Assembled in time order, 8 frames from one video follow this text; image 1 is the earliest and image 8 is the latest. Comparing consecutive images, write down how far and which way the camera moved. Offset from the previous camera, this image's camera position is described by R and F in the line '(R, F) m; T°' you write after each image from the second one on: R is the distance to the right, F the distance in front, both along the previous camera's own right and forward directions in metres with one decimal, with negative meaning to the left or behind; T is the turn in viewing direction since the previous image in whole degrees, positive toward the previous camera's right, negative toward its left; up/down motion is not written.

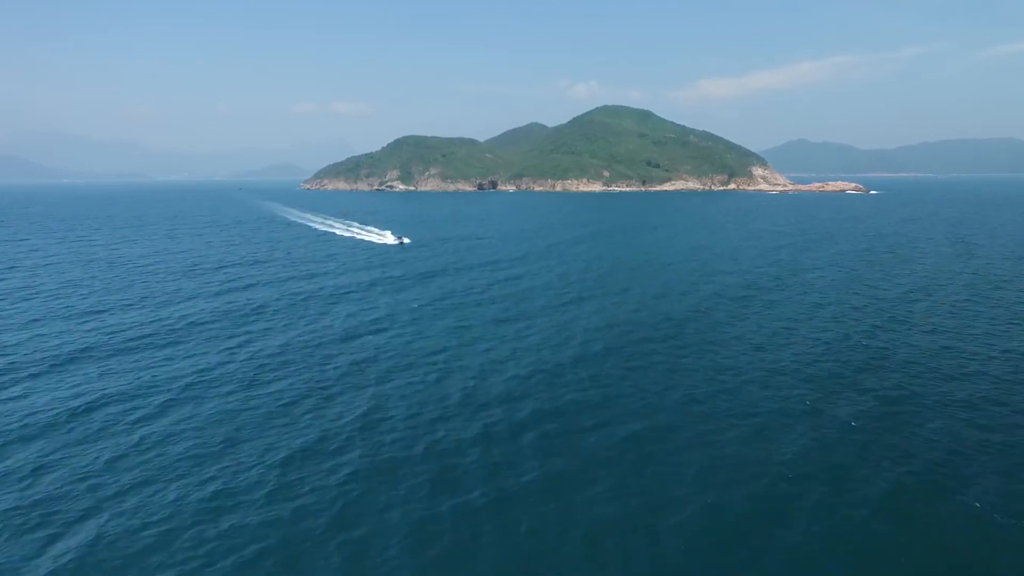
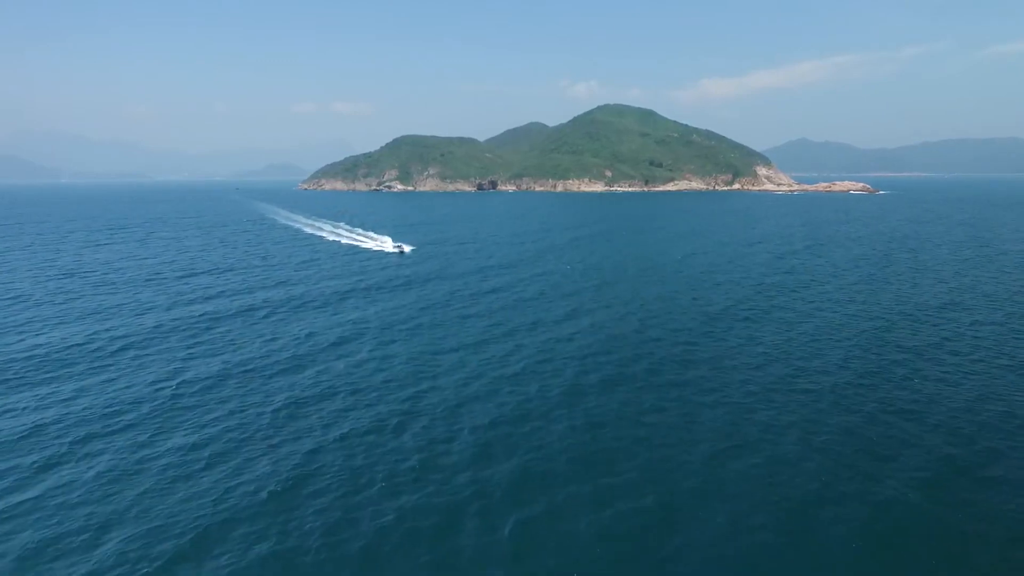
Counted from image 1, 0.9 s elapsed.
(+1.4, +9.9) m; 0°
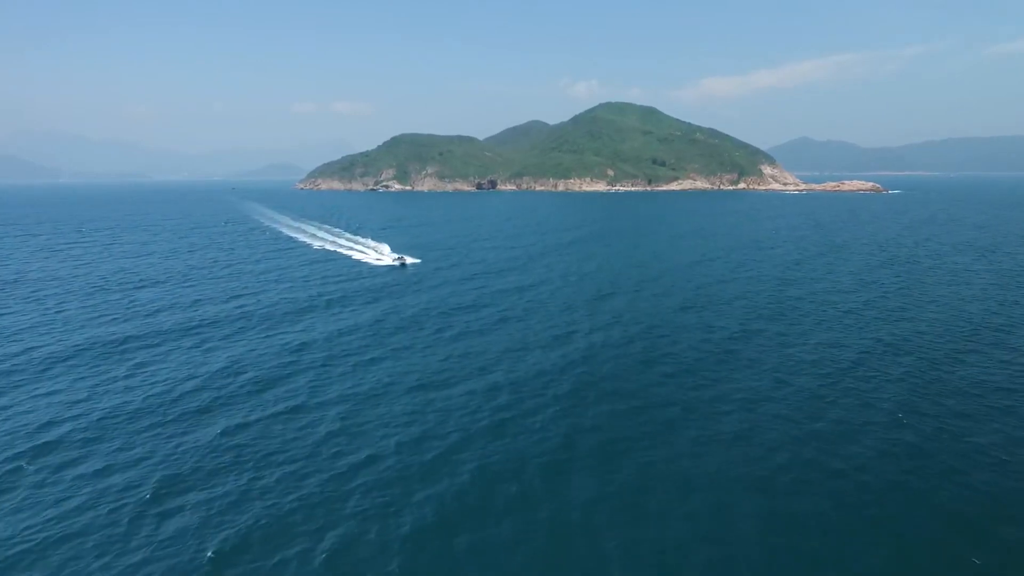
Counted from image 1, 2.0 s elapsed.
(+1.8, +12.9) m; 0°
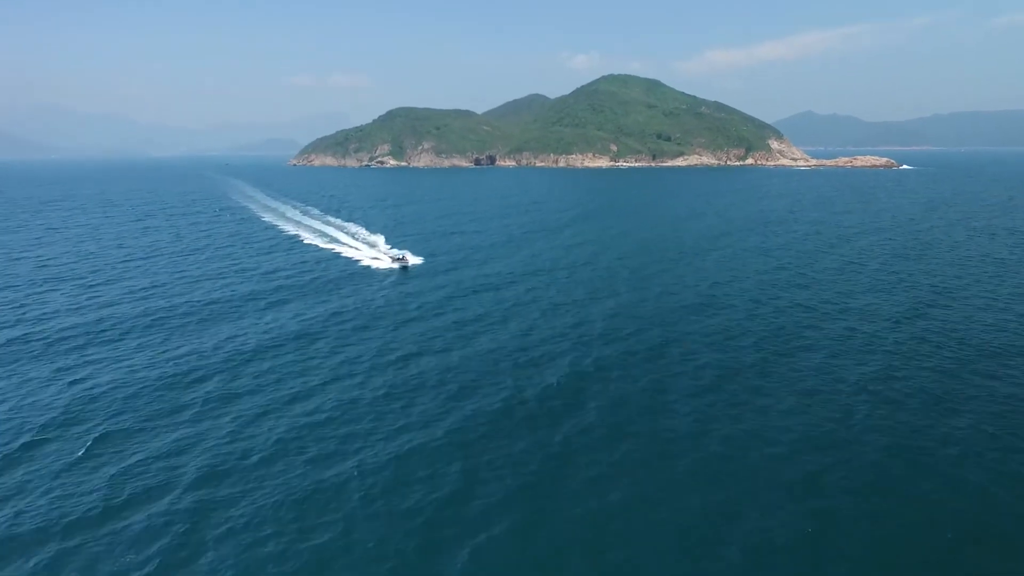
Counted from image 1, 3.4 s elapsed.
(+2.5, +15.8) m; 0°
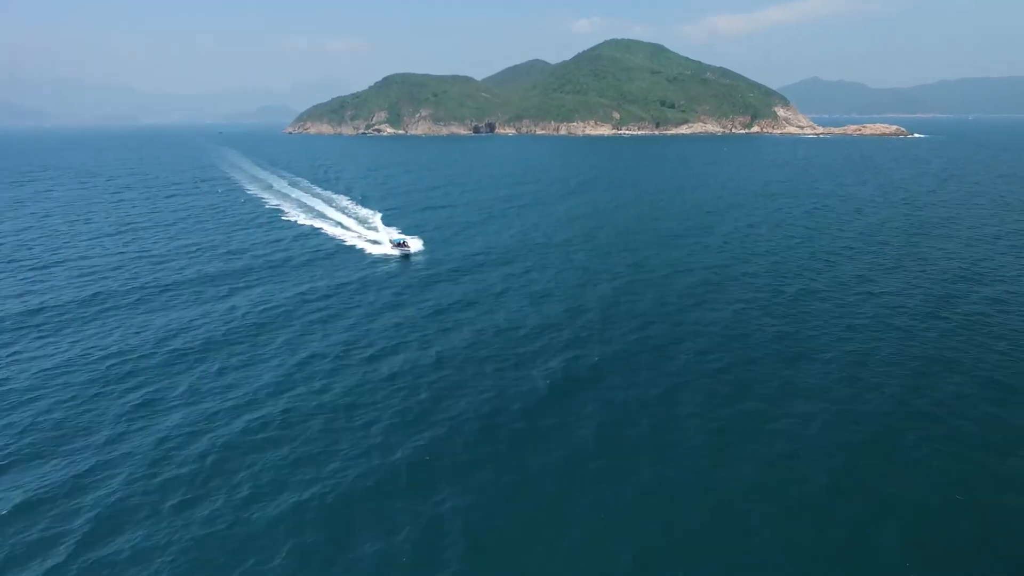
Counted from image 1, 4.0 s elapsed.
(+1.1, +7.3) m; 0°
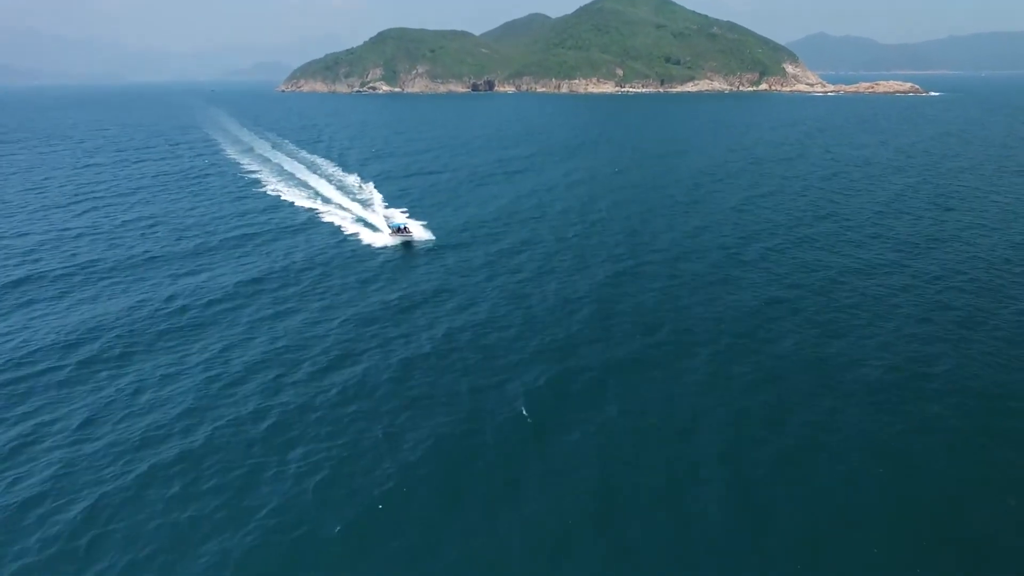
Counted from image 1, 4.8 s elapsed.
(+1.2, +8.9) m; 0°
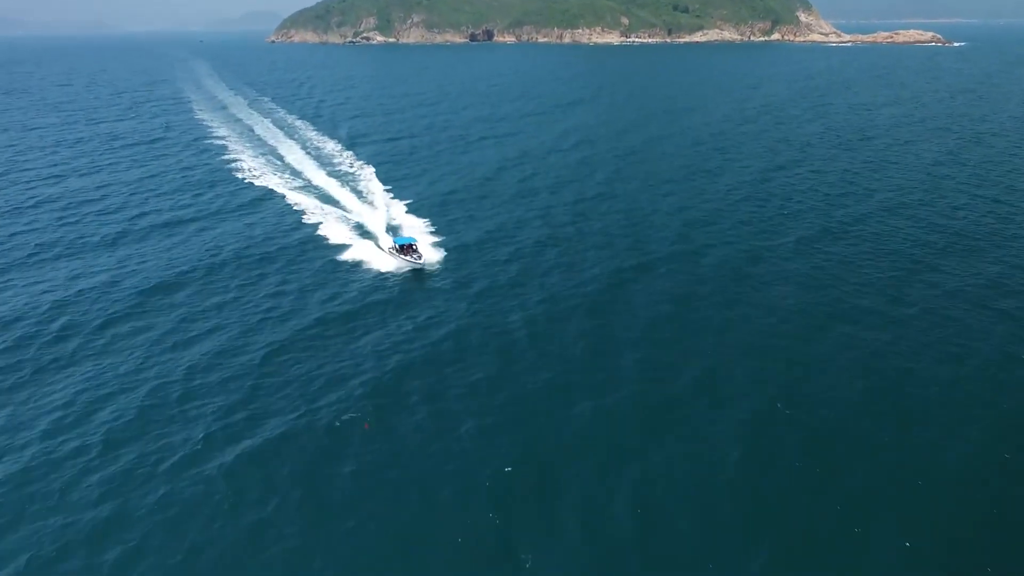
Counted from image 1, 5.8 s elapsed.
(+1.6, +11.7) m; 0°
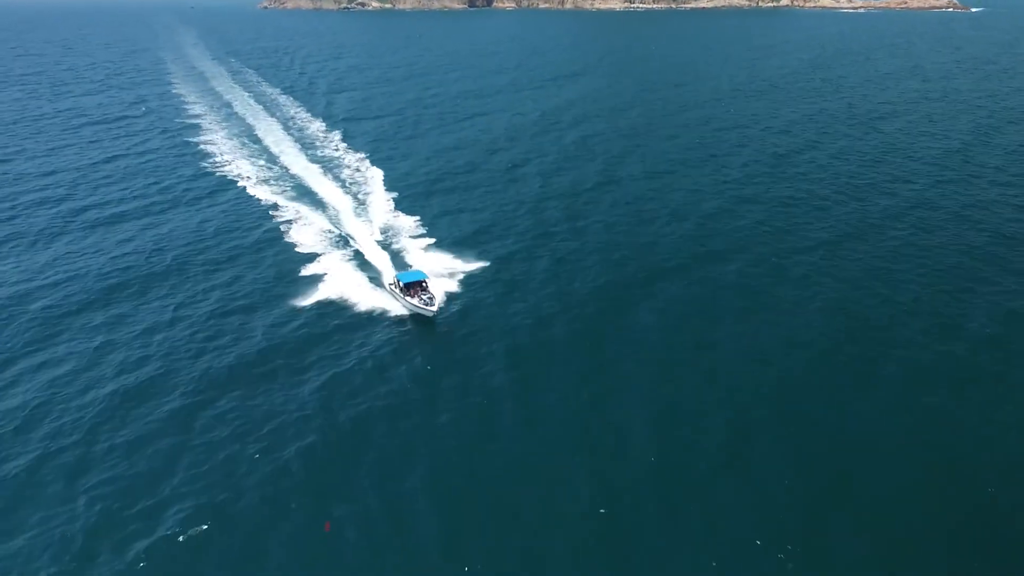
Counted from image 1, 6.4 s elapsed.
(+1.0, +7.1) m; 0°
